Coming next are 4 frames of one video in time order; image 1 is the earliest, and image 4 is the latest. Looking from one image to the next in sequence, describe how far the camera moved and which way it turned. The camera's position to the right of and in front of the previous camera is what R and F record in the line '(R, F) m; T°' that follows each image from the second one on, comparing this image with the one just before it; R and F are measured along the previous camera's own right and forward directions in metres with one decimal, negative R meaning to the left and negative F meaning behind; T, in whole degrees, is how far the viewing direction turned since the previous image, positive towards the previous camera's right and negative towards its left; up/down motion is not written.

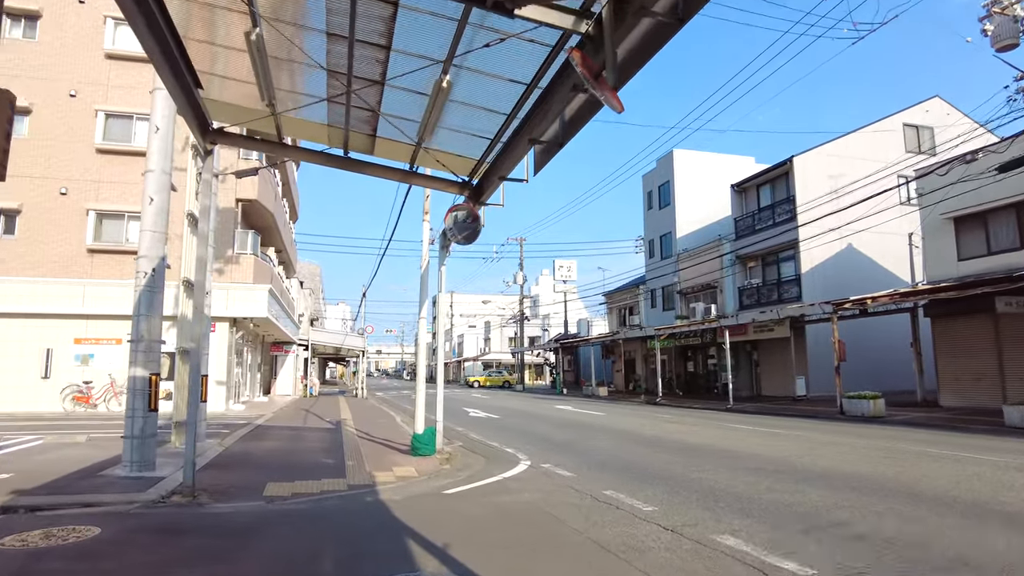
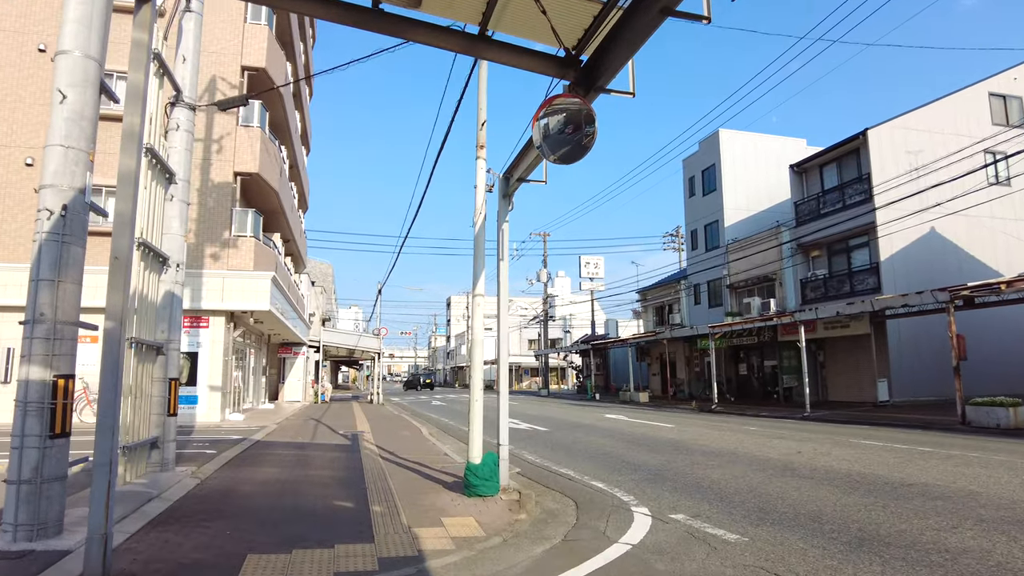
(-0.9, +3.3) m; -1°
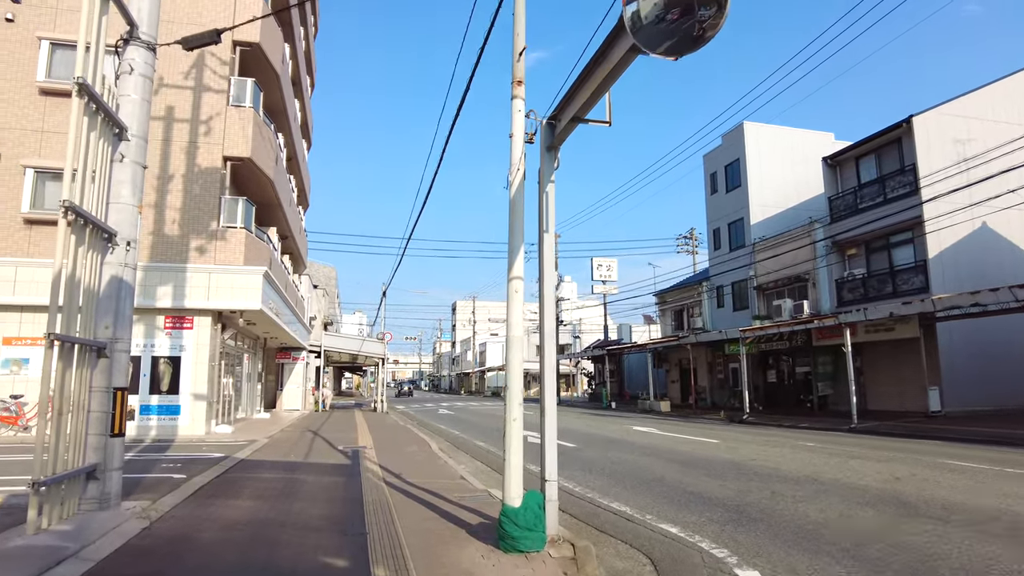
(-0.4, +1.9) m; 0°
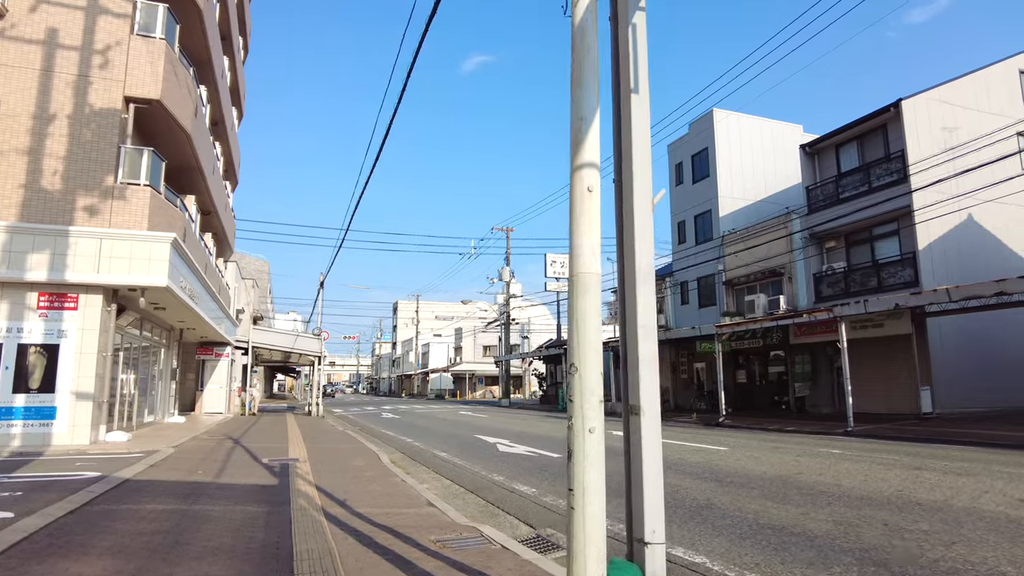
(-0.6, +2.6) m; +5°
